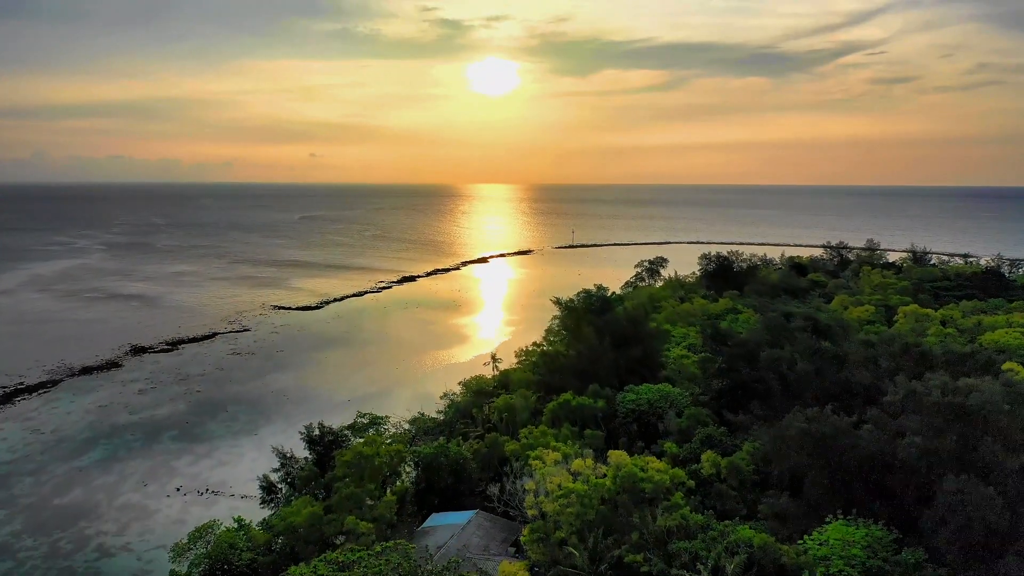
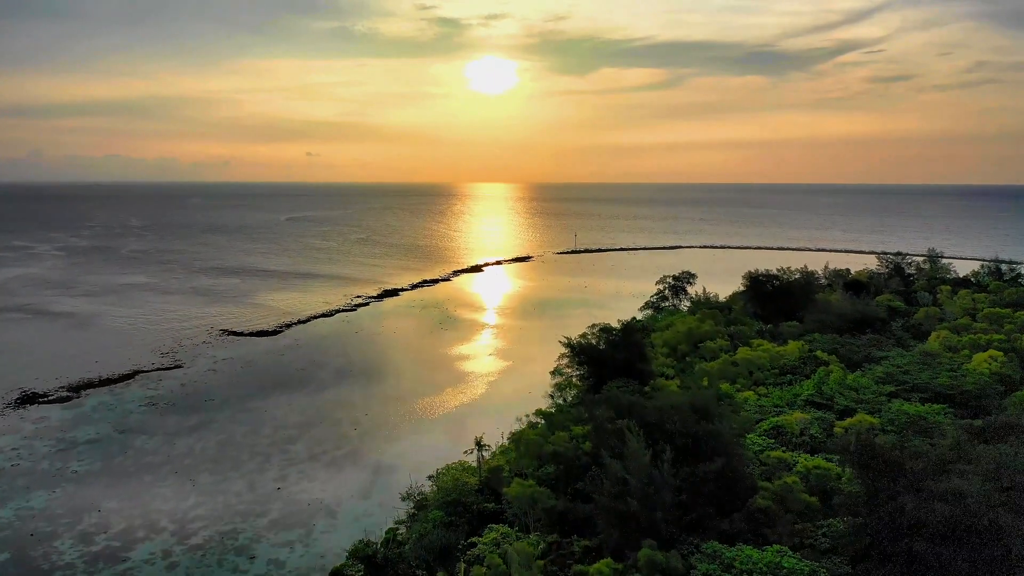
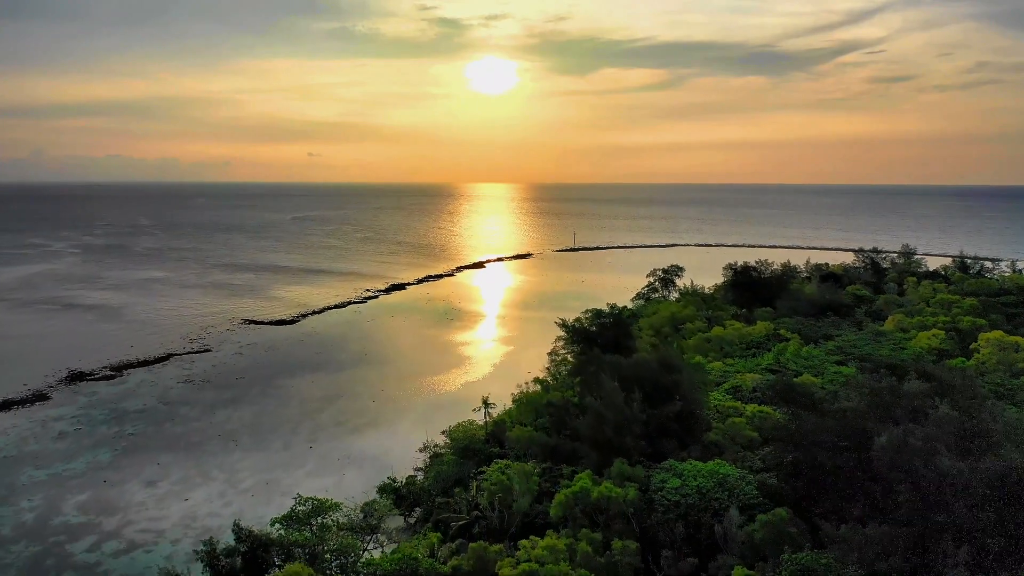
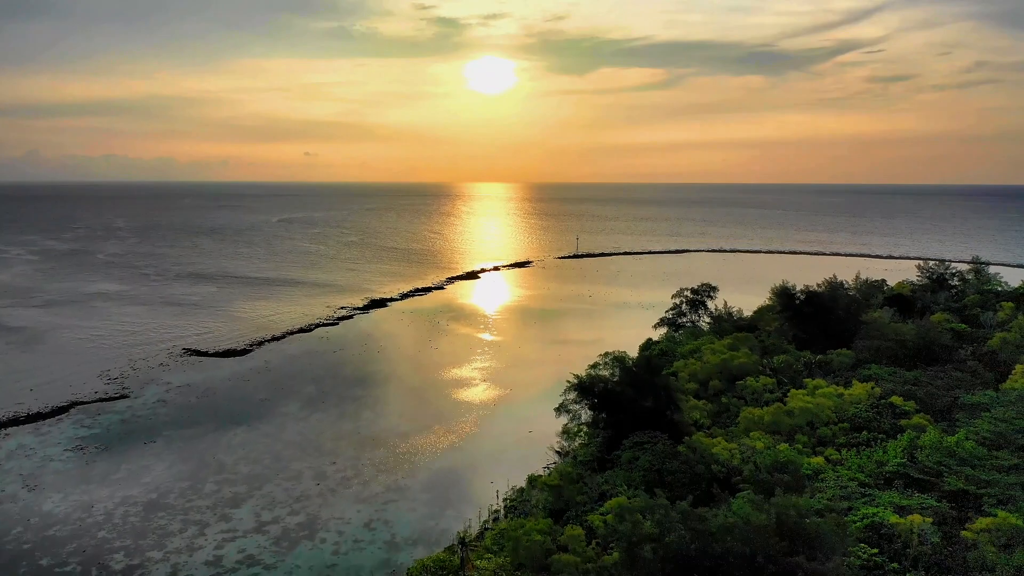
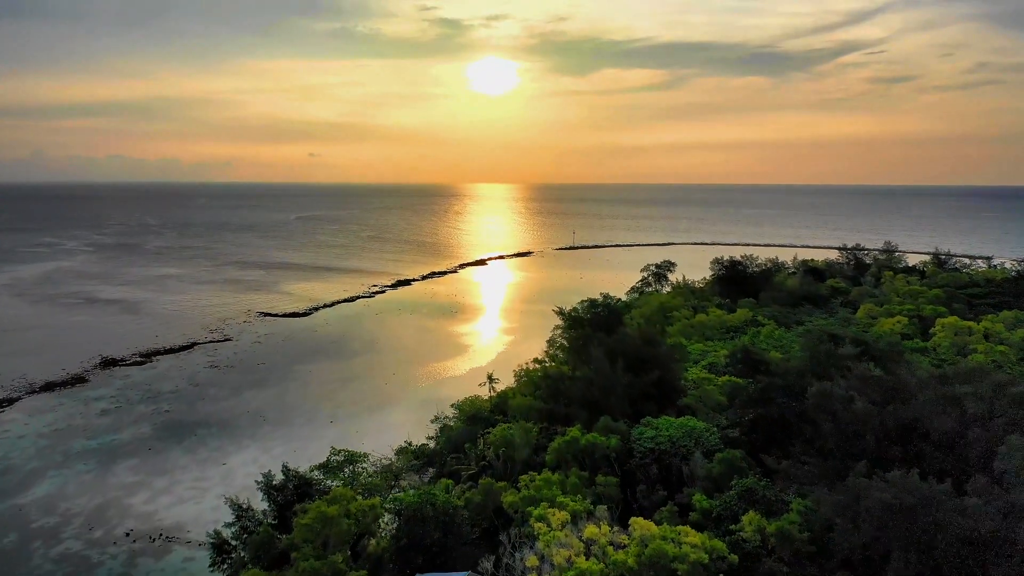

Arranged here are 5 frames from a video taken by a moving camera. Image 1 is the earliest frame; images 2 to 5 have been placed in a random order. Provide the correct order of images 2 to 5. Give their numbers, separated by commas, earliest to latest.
5, 3, 2, 4
